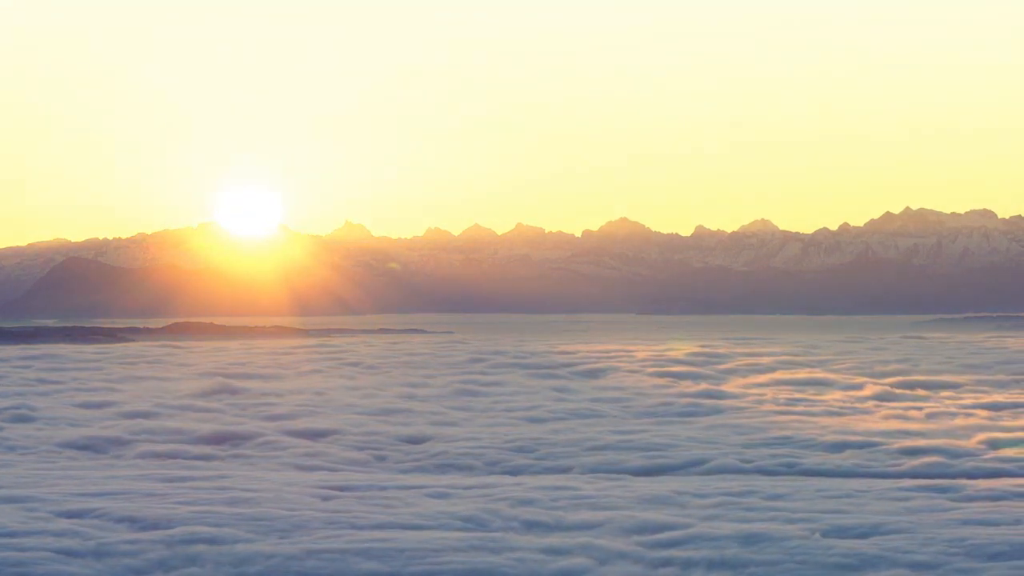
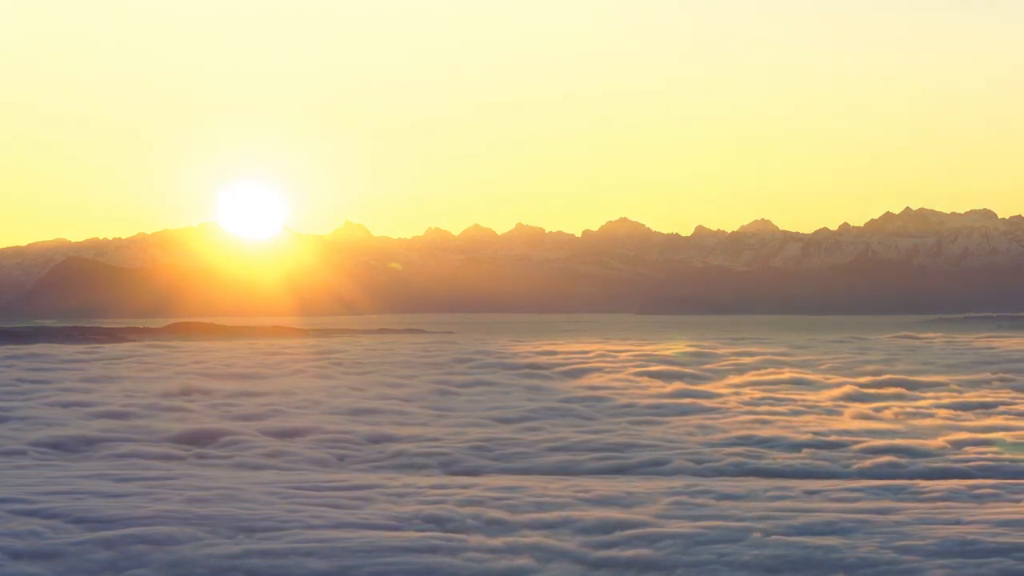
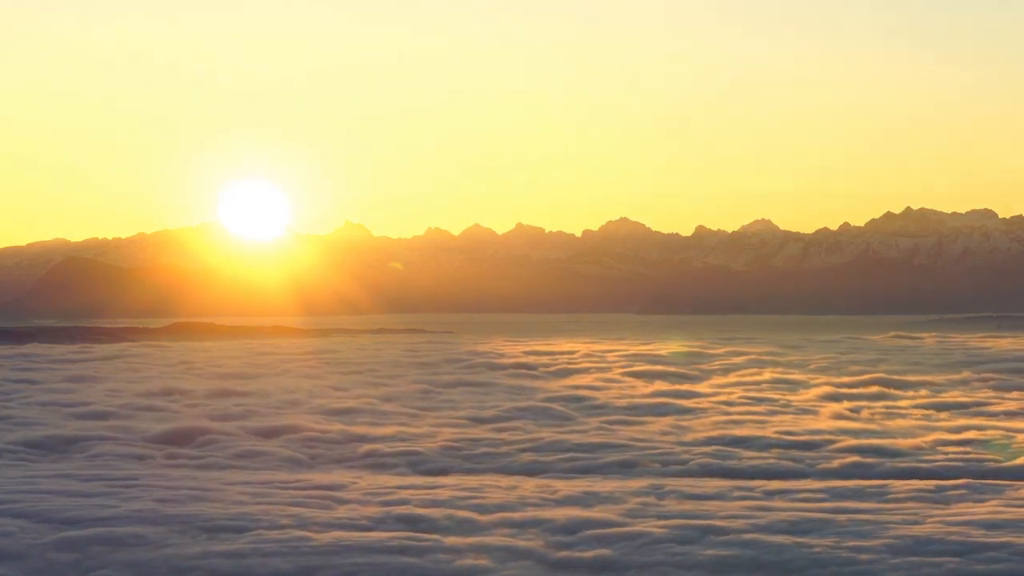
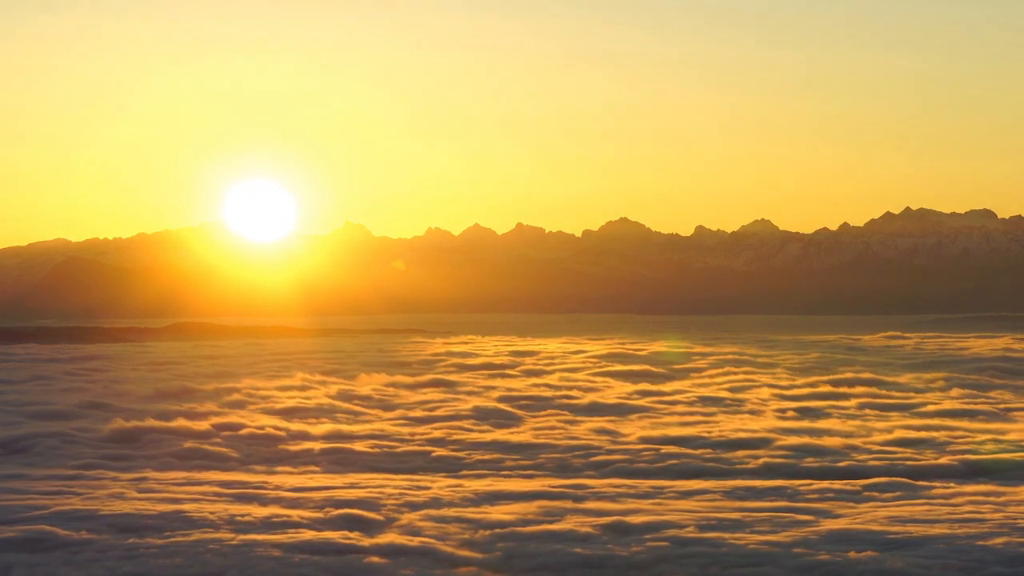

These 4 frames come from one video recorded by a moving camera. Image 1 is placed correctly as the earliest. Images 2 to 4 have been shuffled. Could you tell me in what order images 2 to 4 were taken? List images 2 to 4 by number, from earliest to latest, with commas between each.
2, 3, 4
